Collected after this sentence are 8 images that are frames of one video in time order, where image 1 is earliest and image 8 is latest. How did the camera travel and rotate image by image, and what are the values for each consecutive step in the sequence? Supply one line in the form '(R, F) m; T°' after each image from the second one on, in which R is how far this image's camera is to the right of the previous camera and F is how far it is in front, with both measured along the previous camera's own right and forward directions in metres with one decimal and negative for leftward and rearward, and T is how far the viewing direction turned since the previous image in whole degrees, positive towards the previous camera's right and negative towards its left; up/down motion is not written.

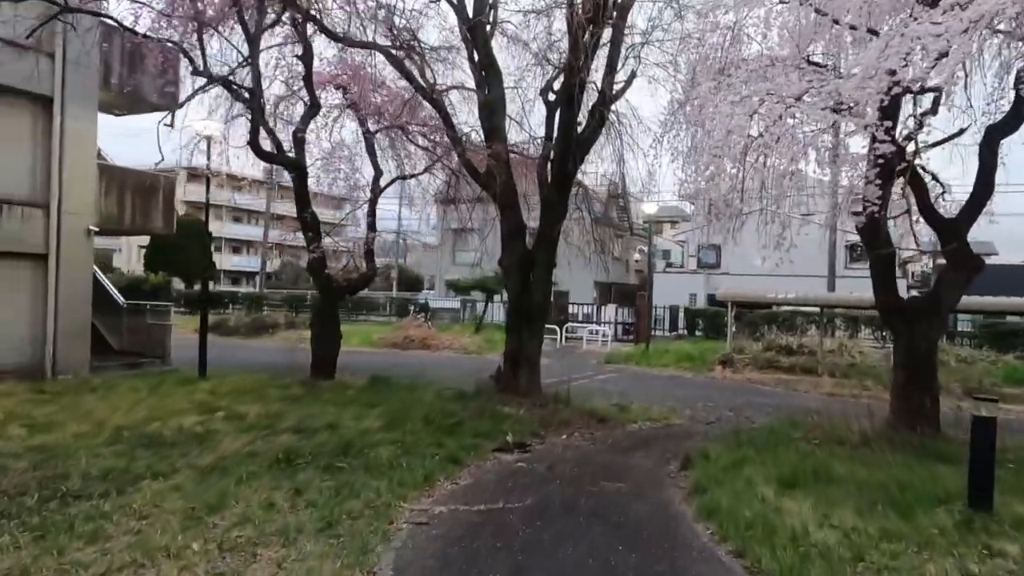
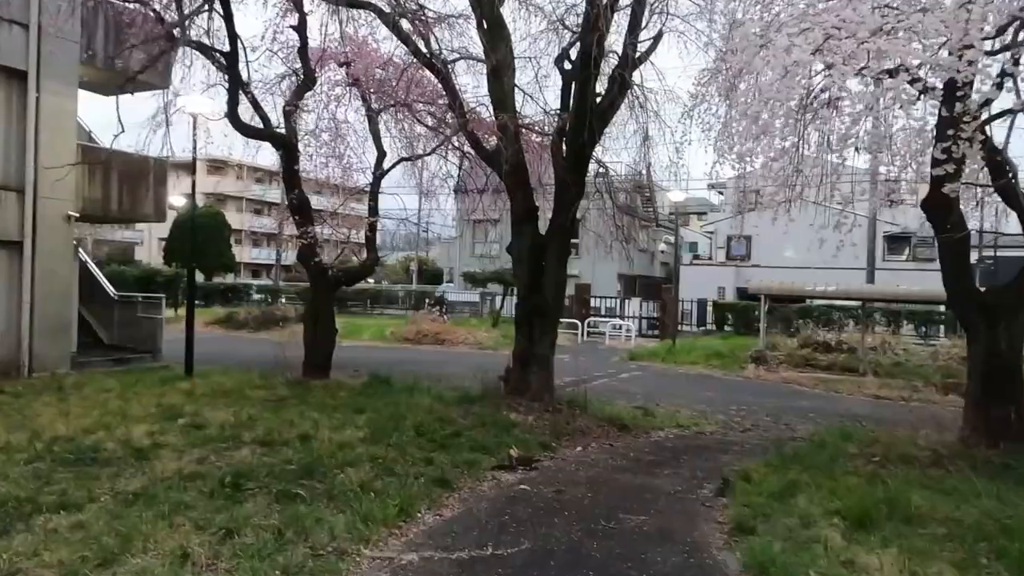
(+0.2, +1.1) m; -2°
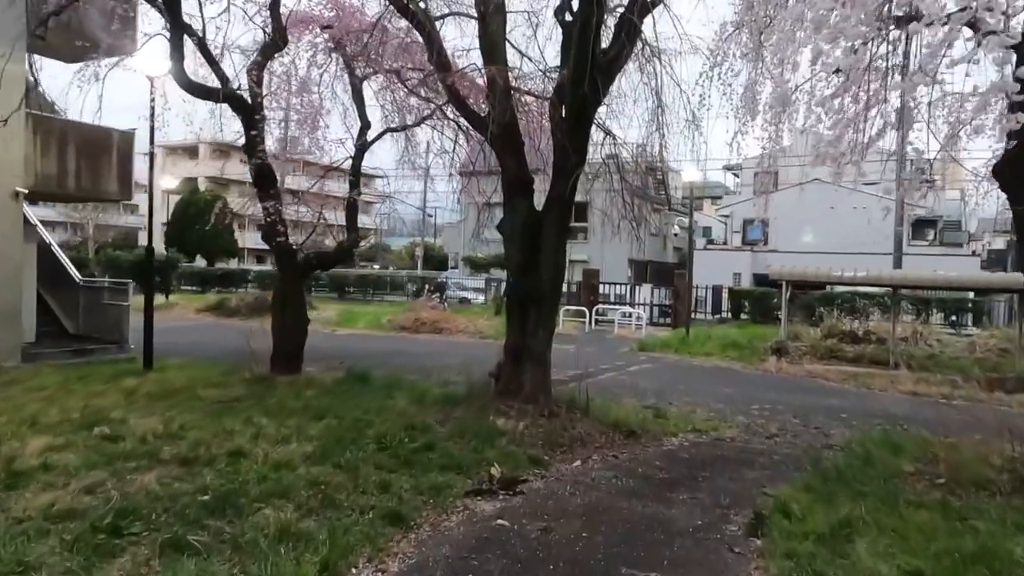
(+0.2, +1.2) m; -1°
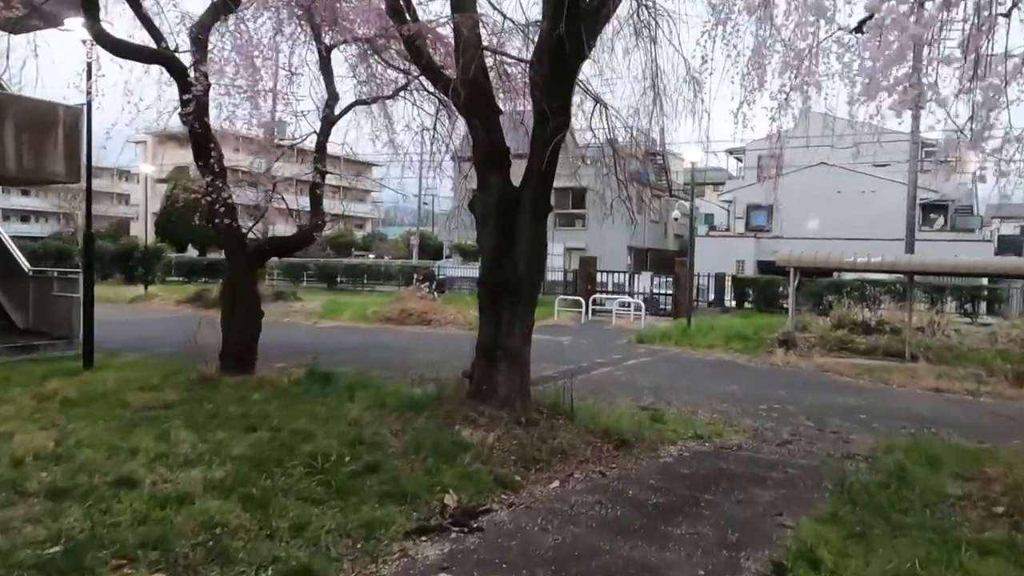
(+0.2, +1.0) m; 0°
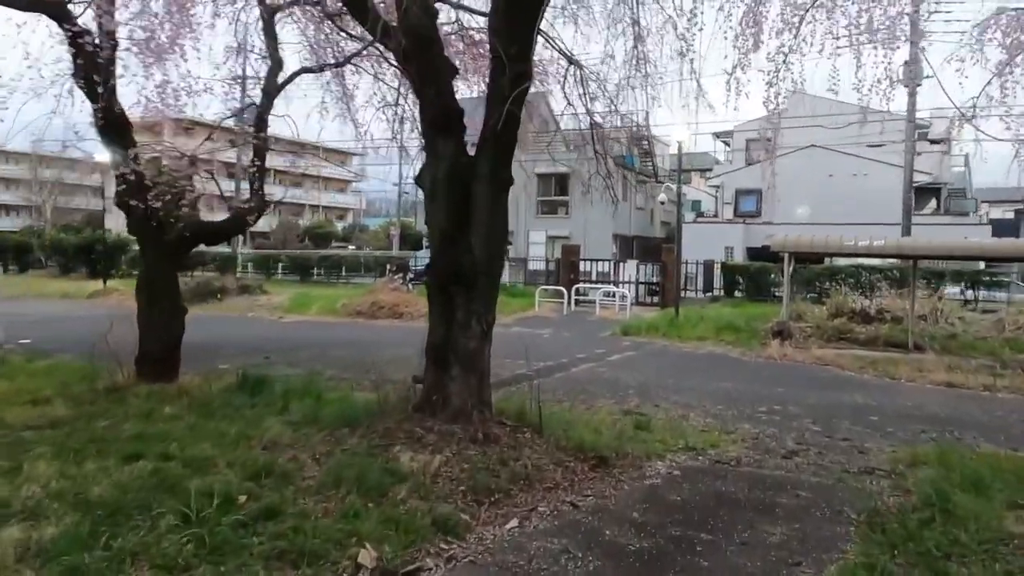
(+0.2, +1.0) m; +1°
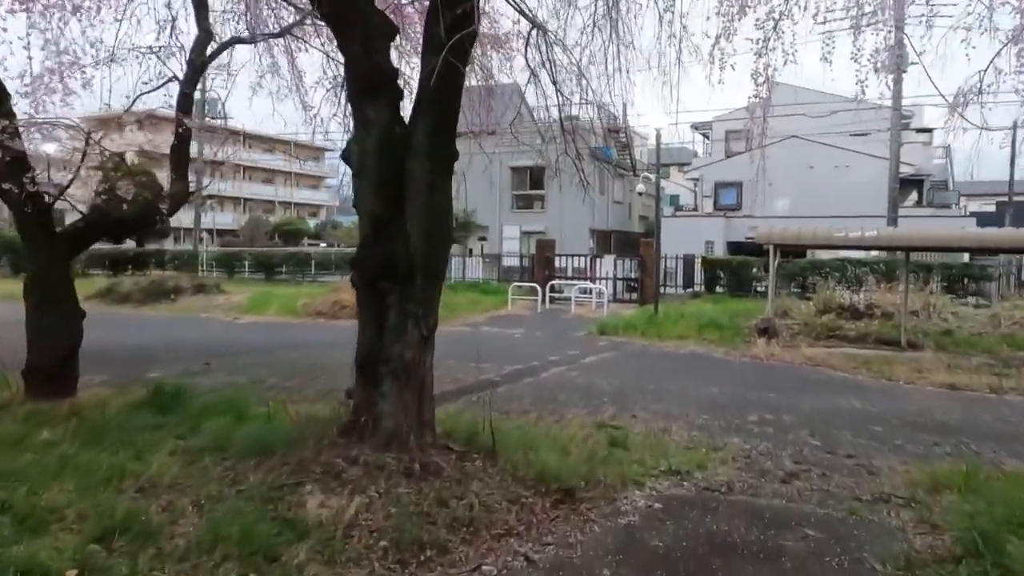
(+0.2, +0.9) m; +2°
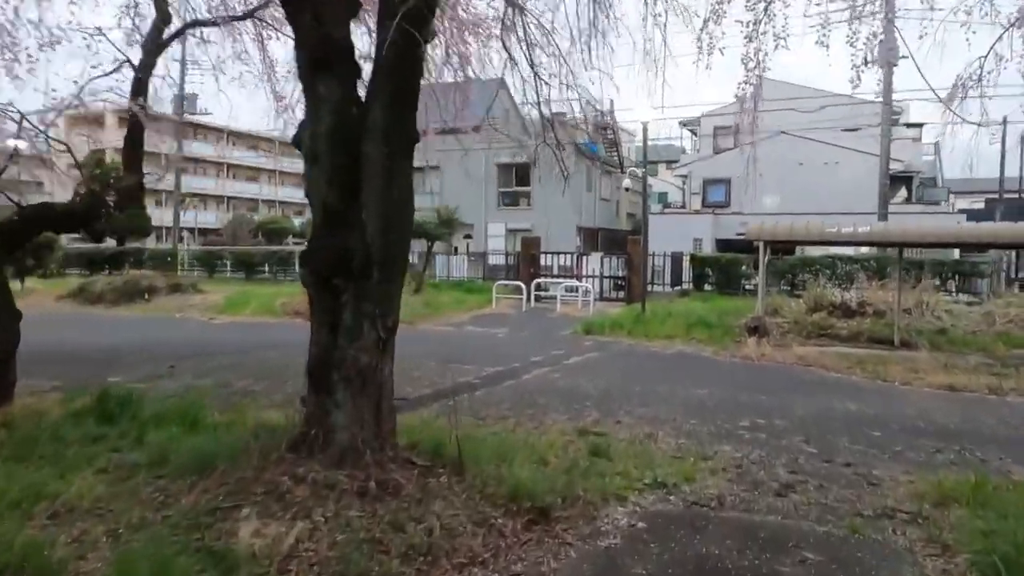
(+0.1, +0.4) m; +1°
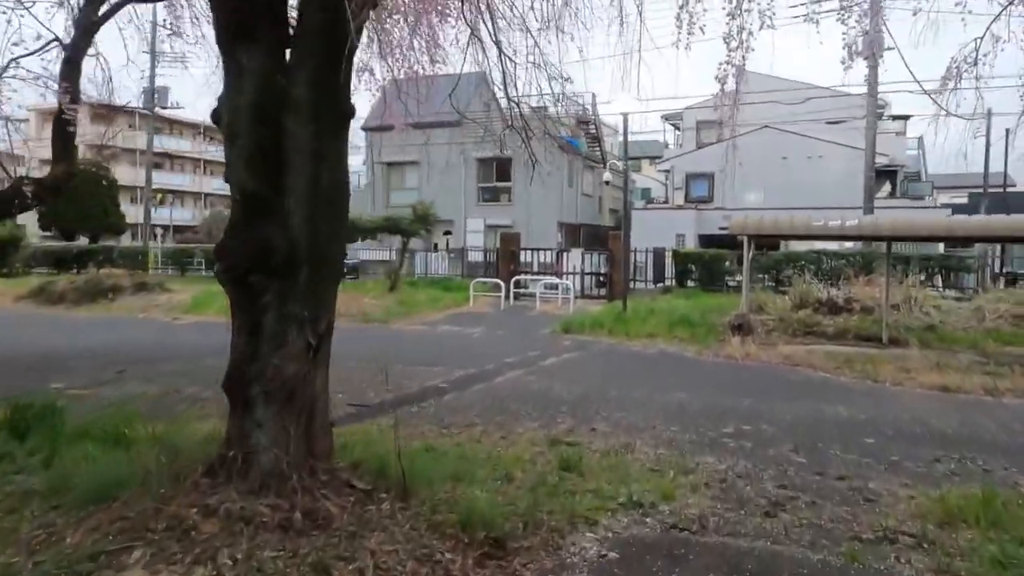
(+0.2, +0.5) m; +1°
